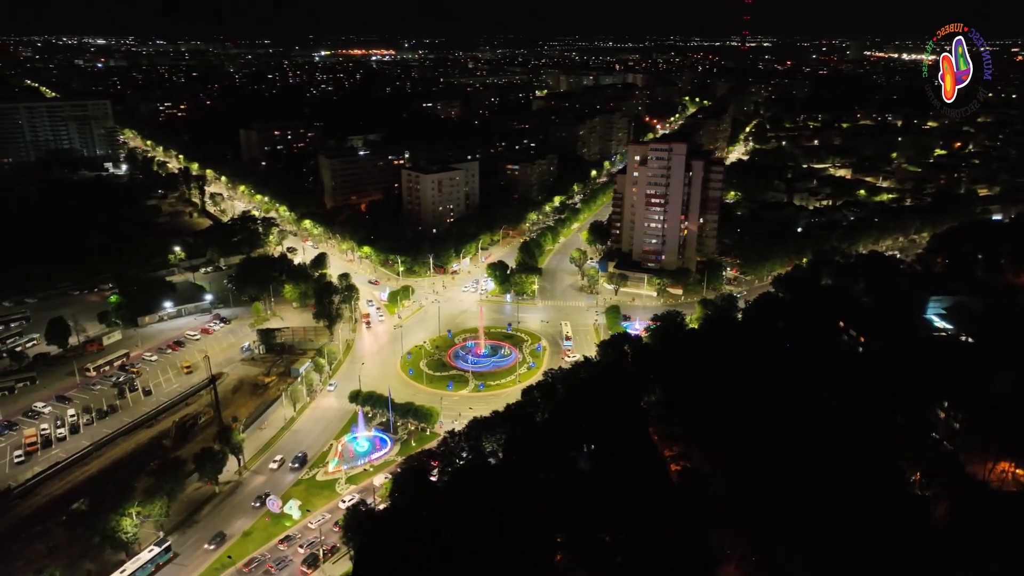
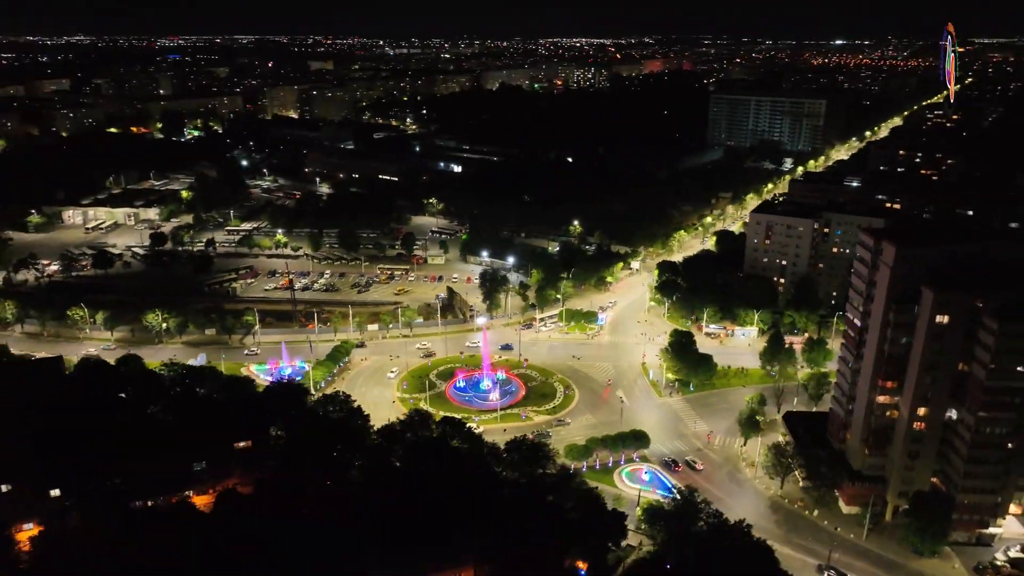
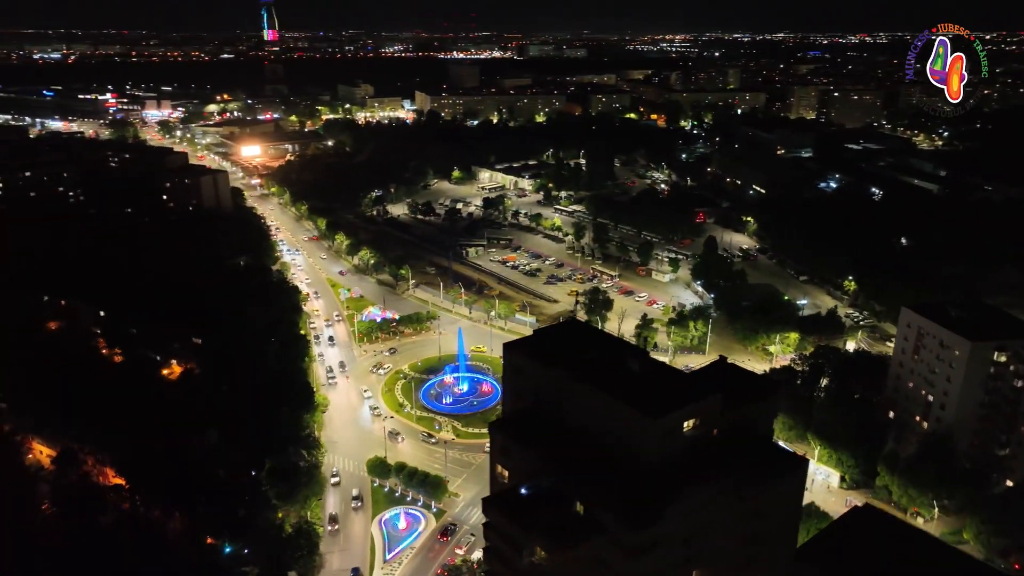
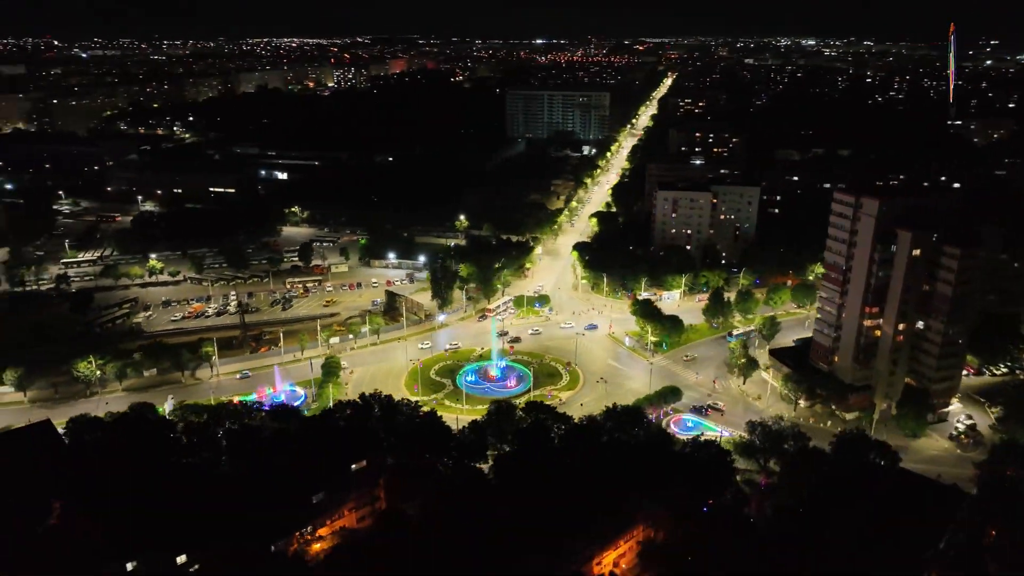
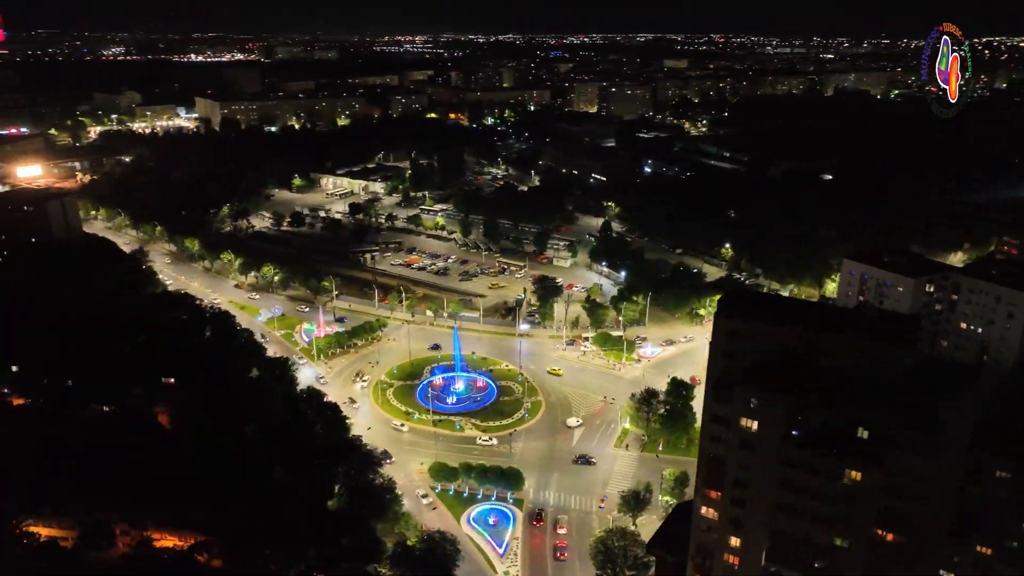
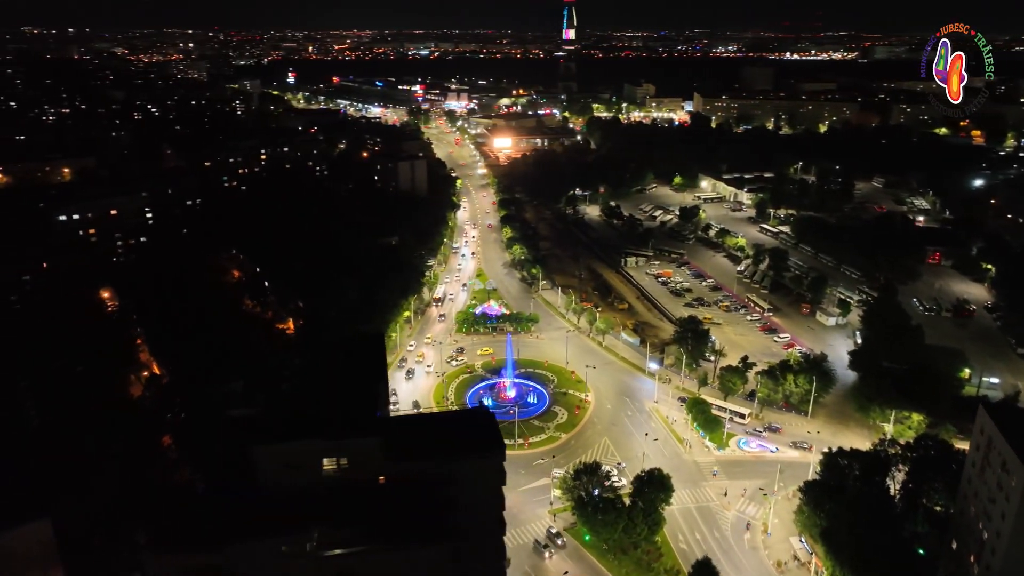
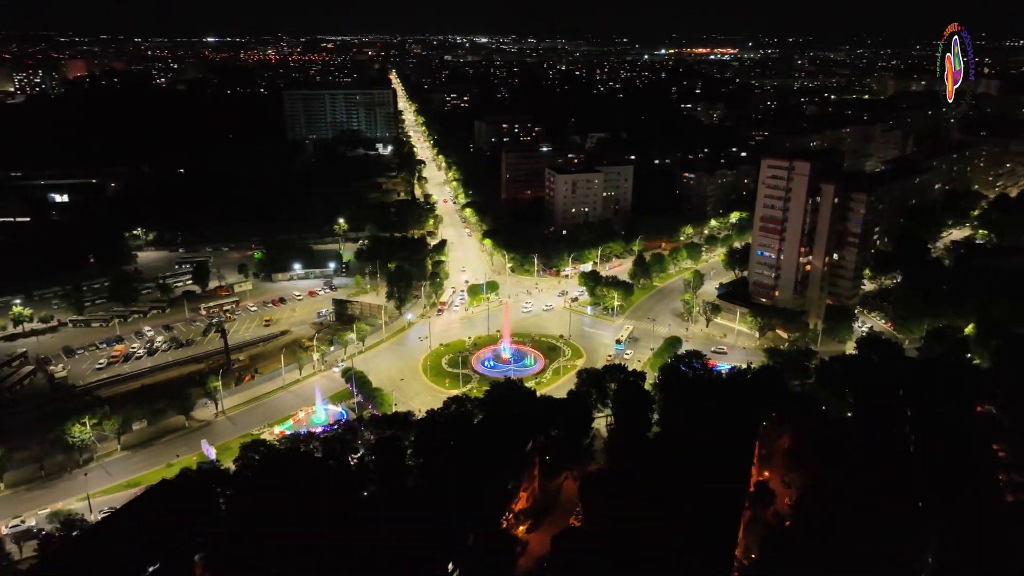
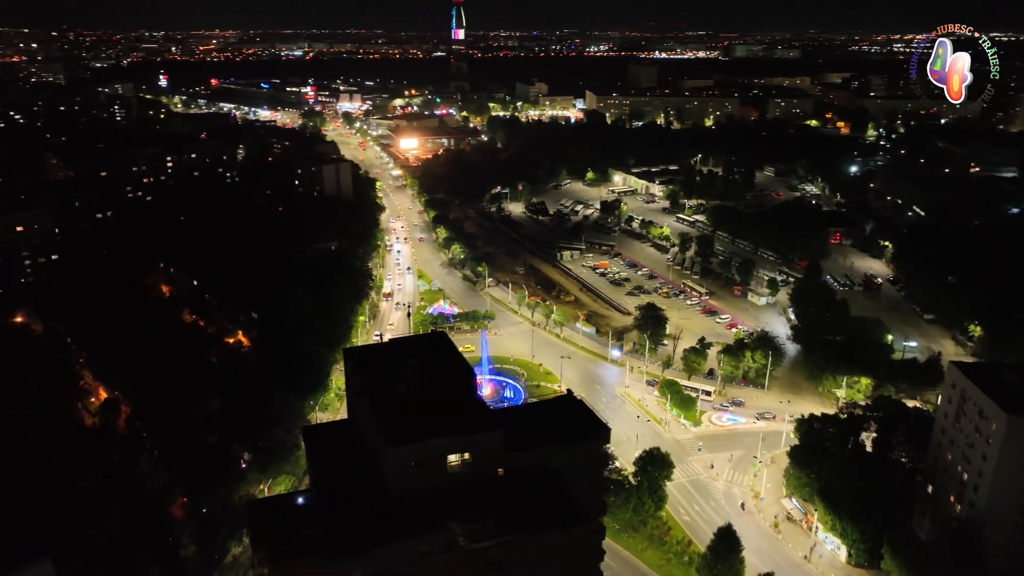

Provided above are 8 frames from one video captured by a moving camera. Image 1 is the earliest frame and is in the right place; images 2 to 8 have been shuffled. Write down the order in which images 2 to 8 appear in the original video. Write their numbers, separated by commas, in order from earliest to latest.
7, 4, 2, 5, 3, 8, 6
